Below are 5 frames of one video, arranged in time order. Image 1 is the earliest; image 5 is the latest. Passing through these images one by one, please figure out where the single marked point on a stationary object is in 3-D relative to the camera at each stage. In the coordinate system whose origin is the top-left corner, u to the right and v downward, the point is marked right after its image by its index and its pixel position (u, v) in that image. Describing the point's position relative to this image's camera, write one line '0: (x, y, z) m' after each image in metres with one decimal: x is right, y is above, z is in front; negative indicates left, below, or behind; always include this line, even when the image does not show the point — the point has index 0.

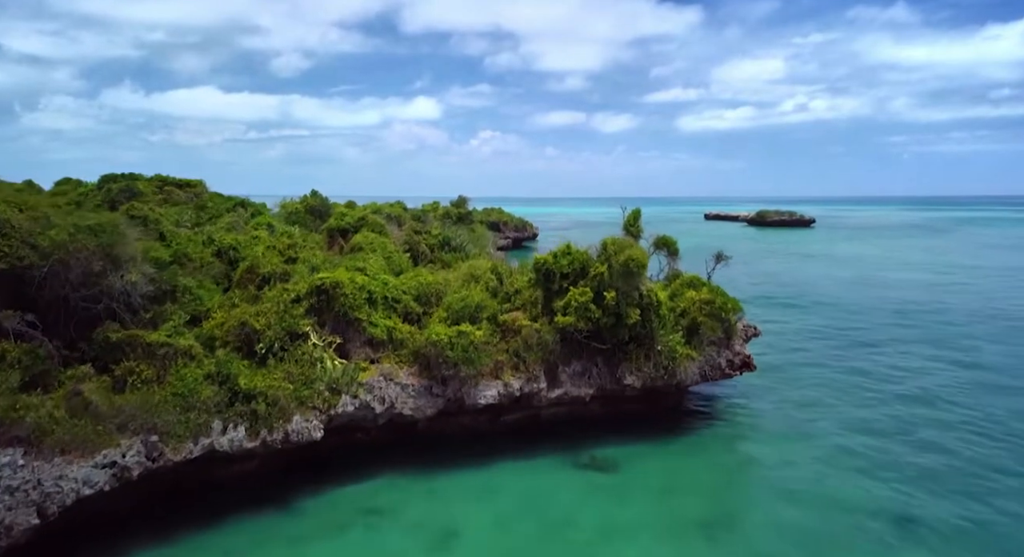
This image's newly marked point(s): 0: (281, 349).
0: (-6.8, -2.1, +19.6) m
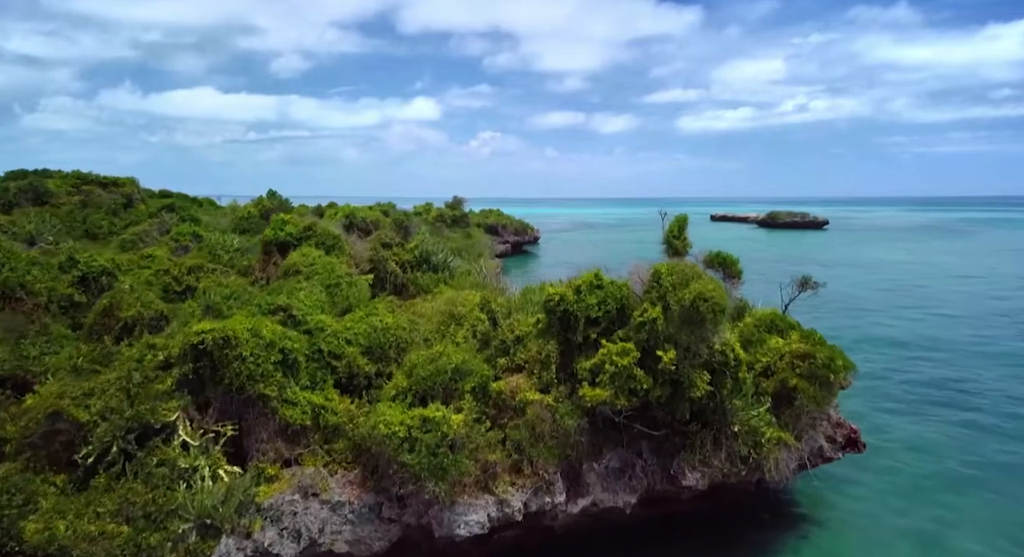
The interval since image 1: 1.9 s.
0: (-6.9, -3.1, +11.6) m
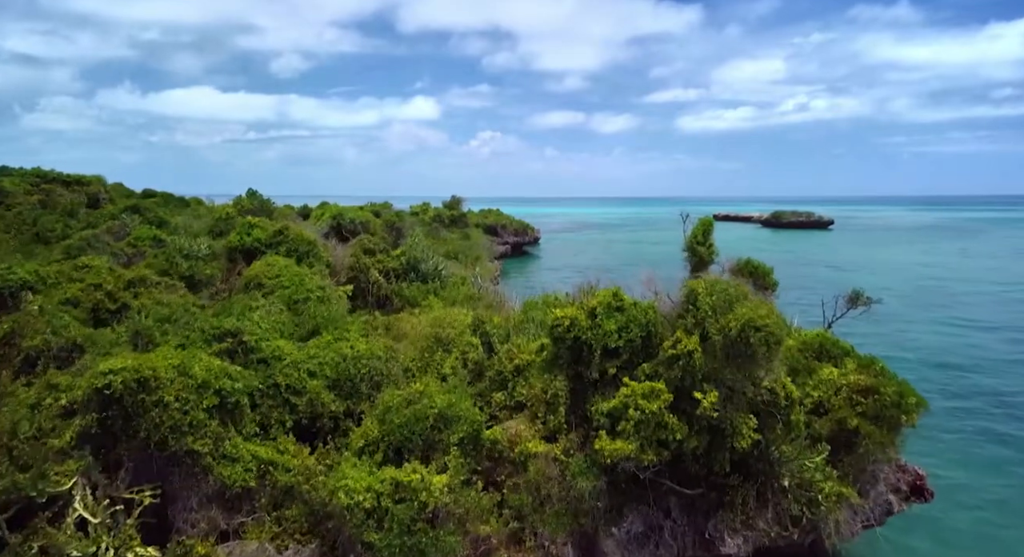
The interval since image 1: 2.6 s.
0: (-6.9, -3.5, +8.8) m
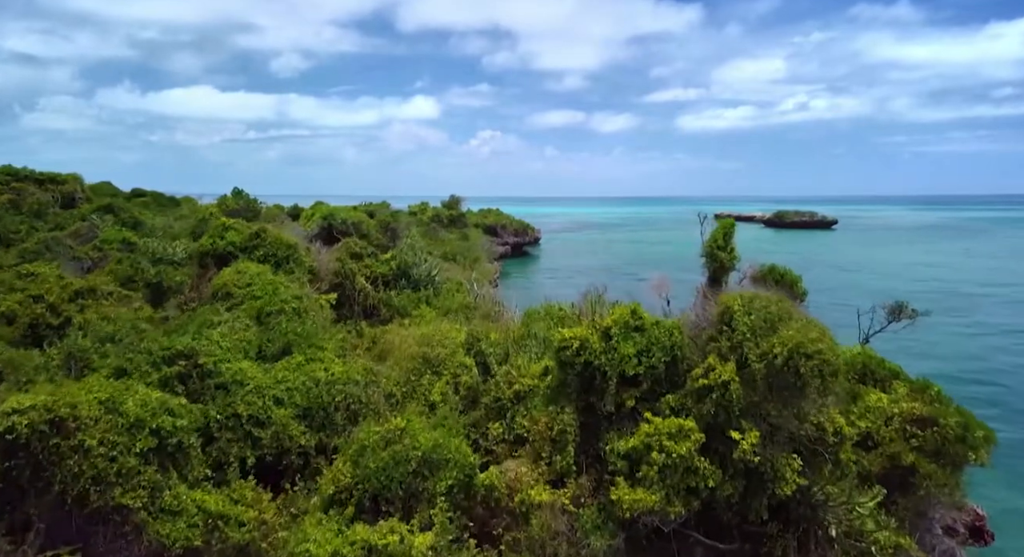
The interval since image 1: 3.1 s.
0: (-6.9, -3.7, +7.0) m
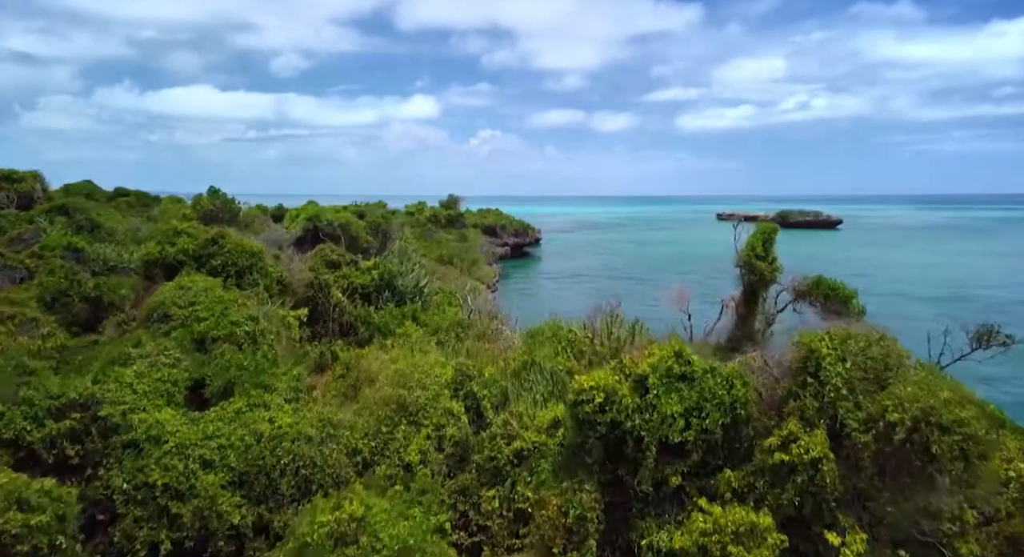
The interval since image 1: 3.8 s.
0: (-6.9, -4.0, +4.3) m
